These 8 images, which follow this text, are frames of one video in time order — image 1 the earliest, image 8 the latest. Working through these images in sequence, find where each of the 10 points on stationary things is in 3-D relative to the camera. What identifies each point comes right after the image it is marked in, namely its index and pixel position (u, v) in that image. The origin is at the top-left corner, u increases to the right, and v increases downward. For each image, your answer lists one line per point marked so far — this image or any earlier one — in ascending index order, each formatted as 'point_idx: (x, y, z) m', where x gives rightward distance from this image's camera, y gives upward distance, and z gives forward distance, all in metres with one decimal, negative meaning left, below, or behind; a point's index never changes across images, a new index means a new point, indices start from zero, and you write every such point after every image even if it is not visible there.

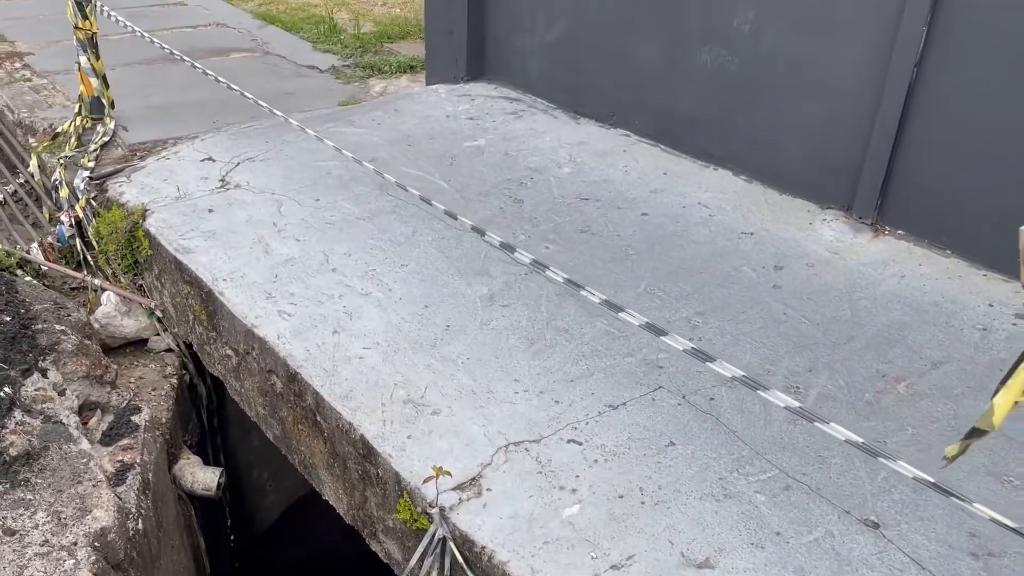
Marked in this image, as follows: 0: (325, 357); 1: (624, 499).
0: (-0.5, -0.2, +2.4) m
1: (+0.2, -0.5, +1.9) m
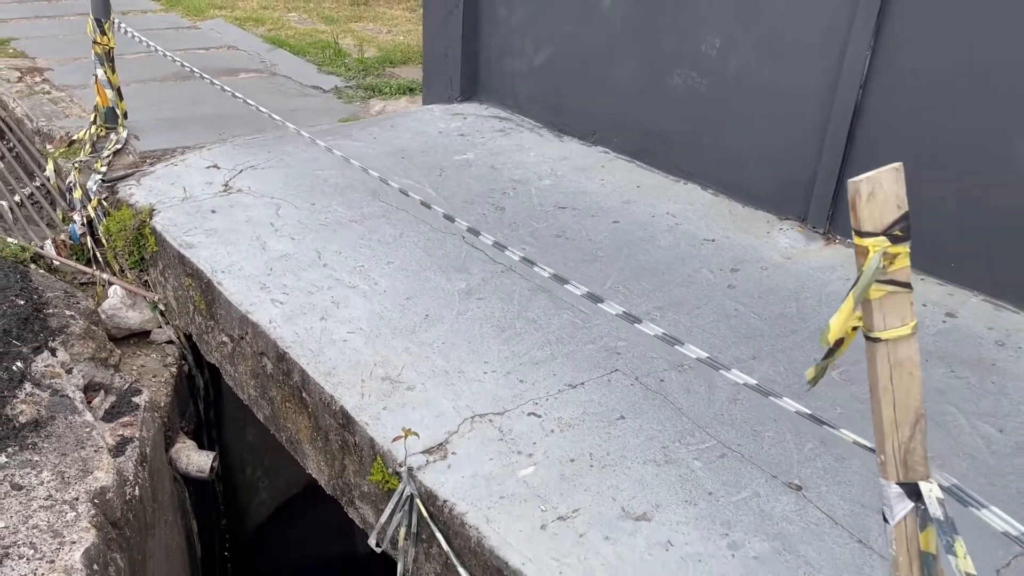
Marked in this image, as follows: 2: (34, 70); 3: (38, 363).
0: (-0.6, -0.2, +2.6) m
1: (+0.1, -0.4, +2.1) m
2: (-2.9, +1.3, +5.3) m
3: (-1.5, -0.2, +2.8) m
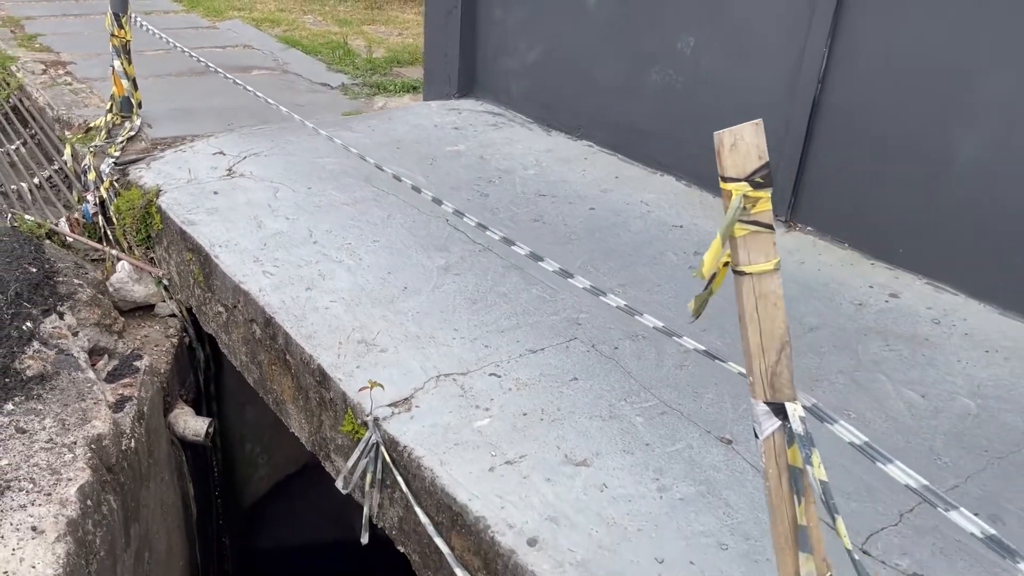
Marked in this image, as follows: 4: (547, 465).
0: (-0.7, -0.1, +2.8) m
1: (0.0, -0.3, +2.3) m
2: (-2.9, +1.4, +5.5) m
3: (-1.6, -0.1, +3.0) m
4: (+0.1, -0.4, +2.1) m
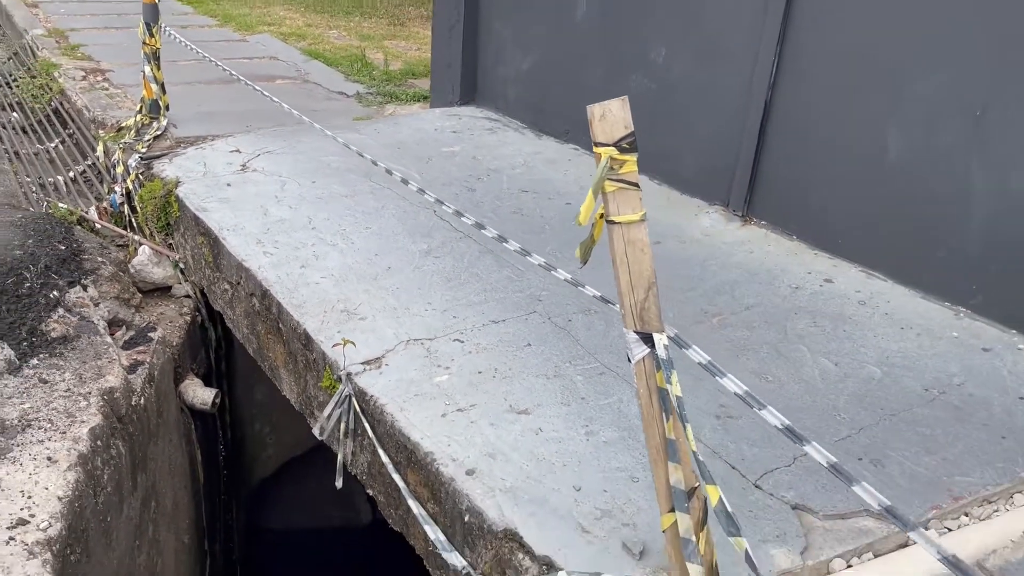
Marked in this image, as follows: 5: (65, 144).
0: (-0.8, 0.0, +3.1) m
1: (-0.1, -0.3, +2.6) m
2: (-2.8, +1.5, +6.0) m
3: (-1.7, 0.0, +3.4) m
4: (-0.1, -0.3, +2.4) m
5: (-2.6, +0.9, +5.2) m
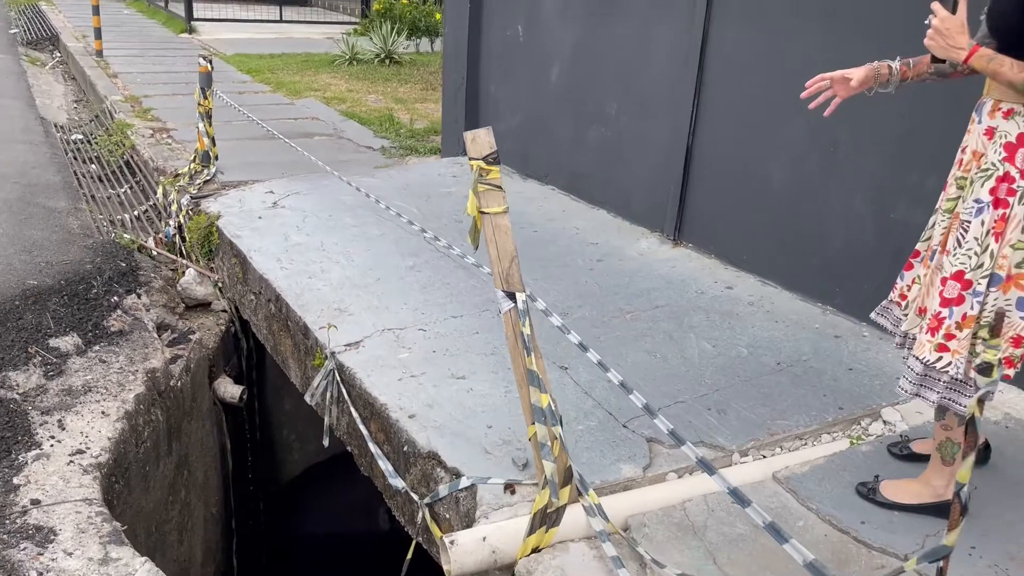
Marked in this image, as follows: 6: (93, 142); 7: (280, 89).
0: (-0.9, 0.0, +3.9) m
1: (-0.3, -0.2, +3.3) m
2: (-2.8, +1.3, +7.0) m
3: (-1.8, -0.1, +4.2) m
4: (-0.3, -0.3, +3.1) m
5: (-2.6, +0.7, +6.1) m
6: (-3.5, +1.2, +7.3) m
7: (-2.4, +2.0, +9.0) m
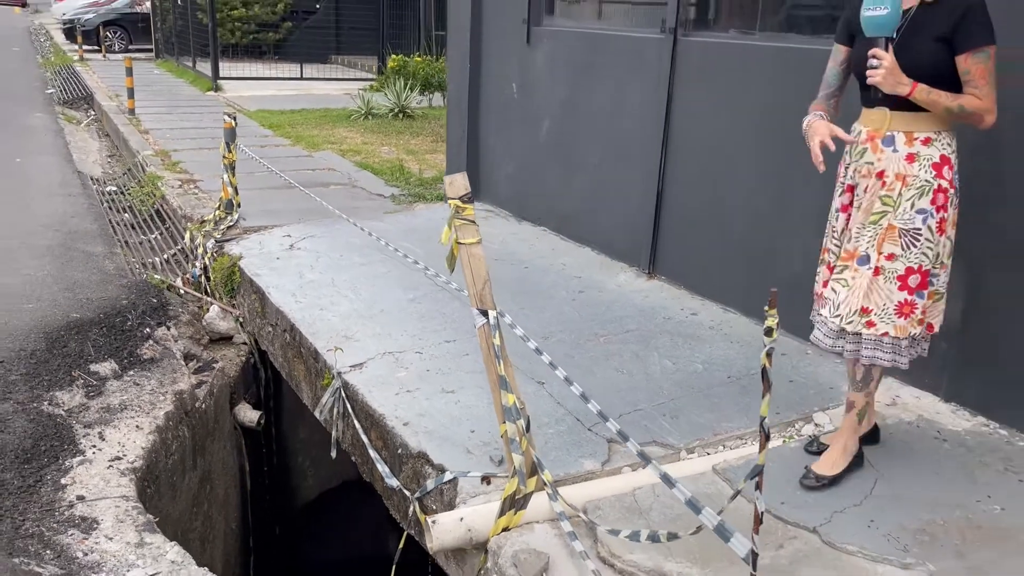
0: (-1.0, -0.1, +4.3) m
1: (-0.4, -0.4, +3.7) m
2: (-2.8, +0.9, +7.5) m
3: (-1.9, -0.2, +4.6) m
4: (-0.3, -0.4, +3.5) m
5: (-2.6, +0.4, +6.6) m
6: (-3.5, +0.9, +7.9) m
7: (-2.3, +1.6, +9.6) m
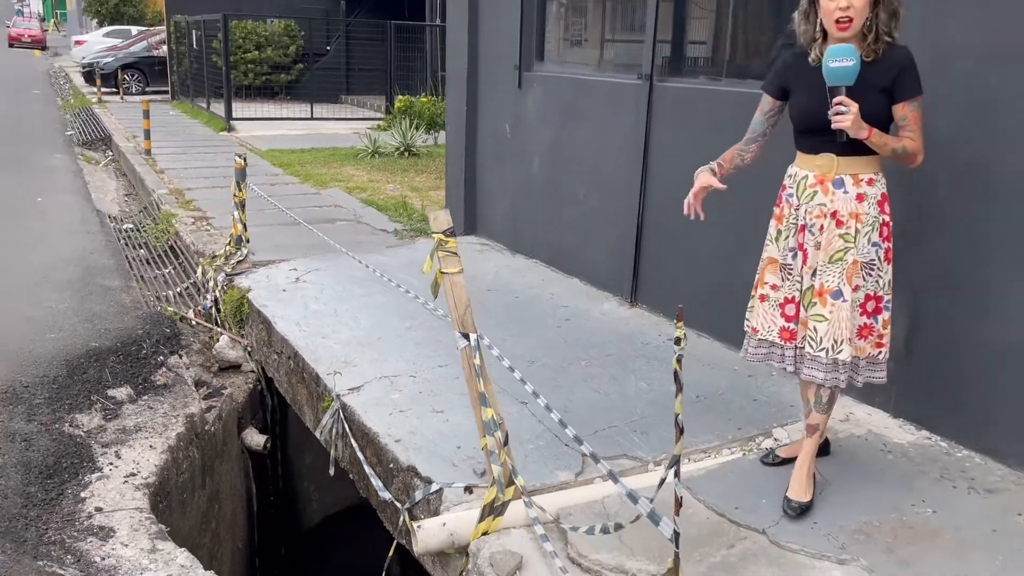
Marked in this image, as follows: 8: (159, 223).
0: (-1.0, -0.3, +4.6) m
1: (-0.4, -0.5, +4.0) m
2: (-2.8, +0.6, +7.9) m
3: (-1.9, -0.4, +4.9) m
4: (-0.4, -0.5, +3.8) m
5: (-2.7, +0.1, +7.0) m
6: (-3.5, +0.5, +8.3) m
7: (-2.3, +1.2, +9.9) m
8: (-3.2, +0.6, +8.0) m
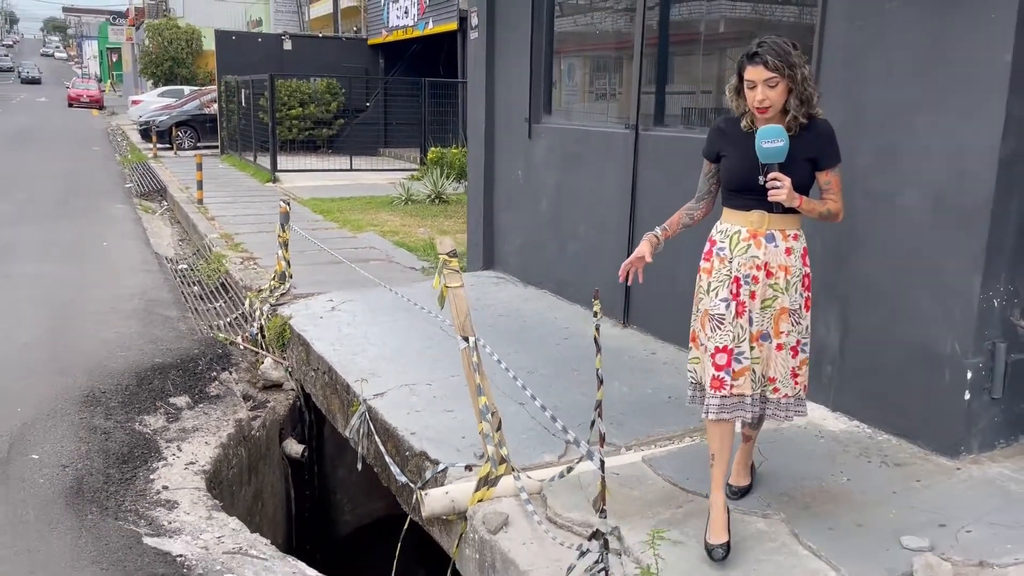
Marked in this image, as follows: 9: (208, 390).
0: (-1.0, -0.4, +5.3) m
1: (-0.4, -0.6, +4.6) m
2: (-2.6, +0.3, +8.7) m
3: (-1.9, -0.6, +5.7) m
4: (-0.4, -0.6, +4.5) m
5: (-2.5, -0.1, +7.8) m
6: (-3.3, +0.2, +9.1) m
7: (-2.0, +0.8, +10.8) m
8: (-3.0, +0.2, +8.8) m
9: (-1.9, -0.6, +5.4) m
